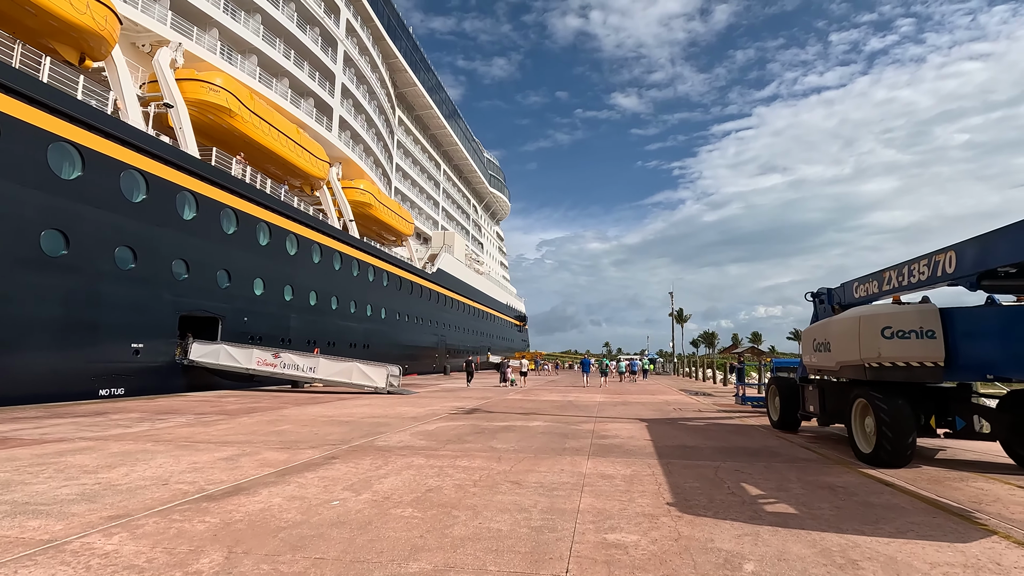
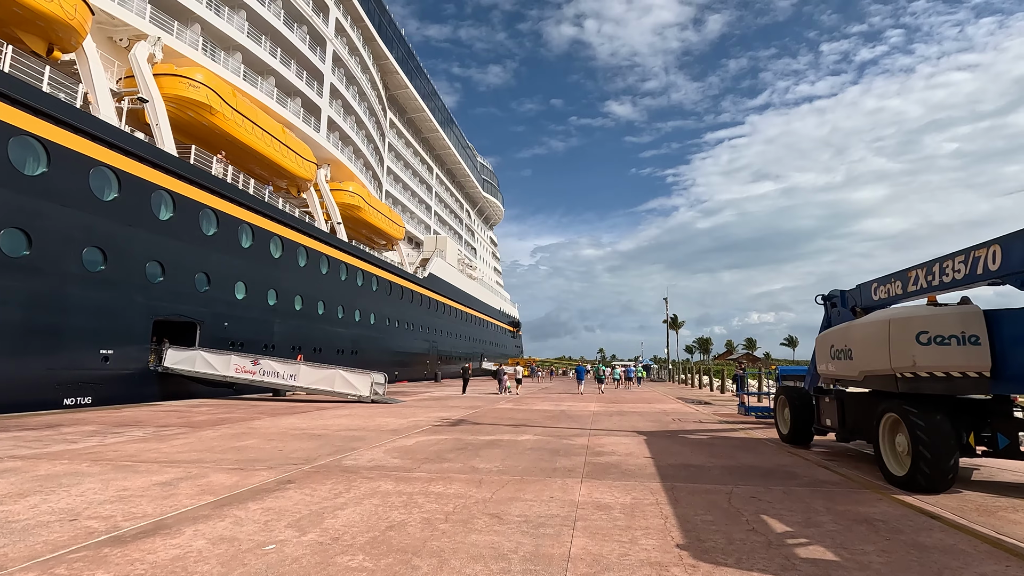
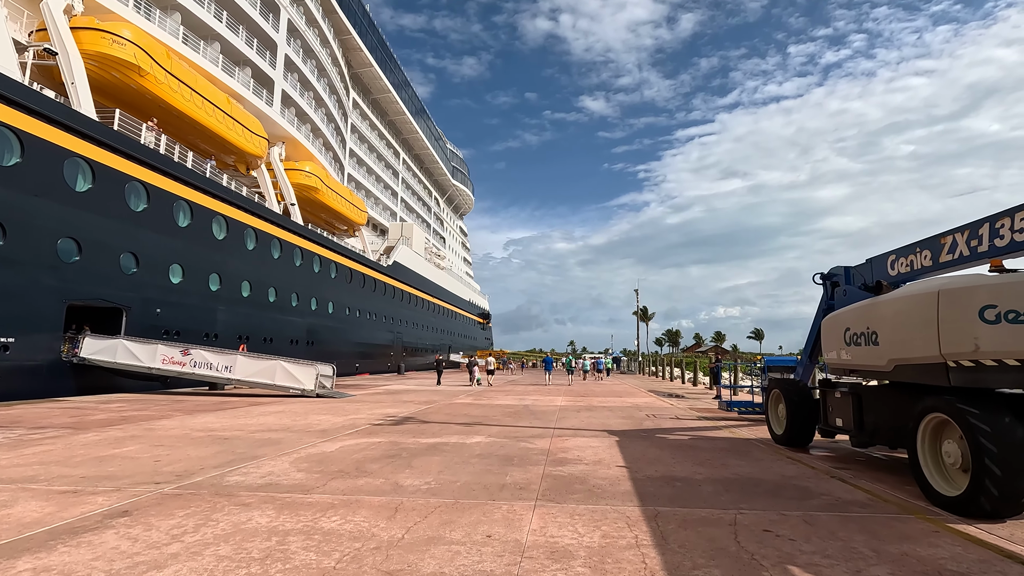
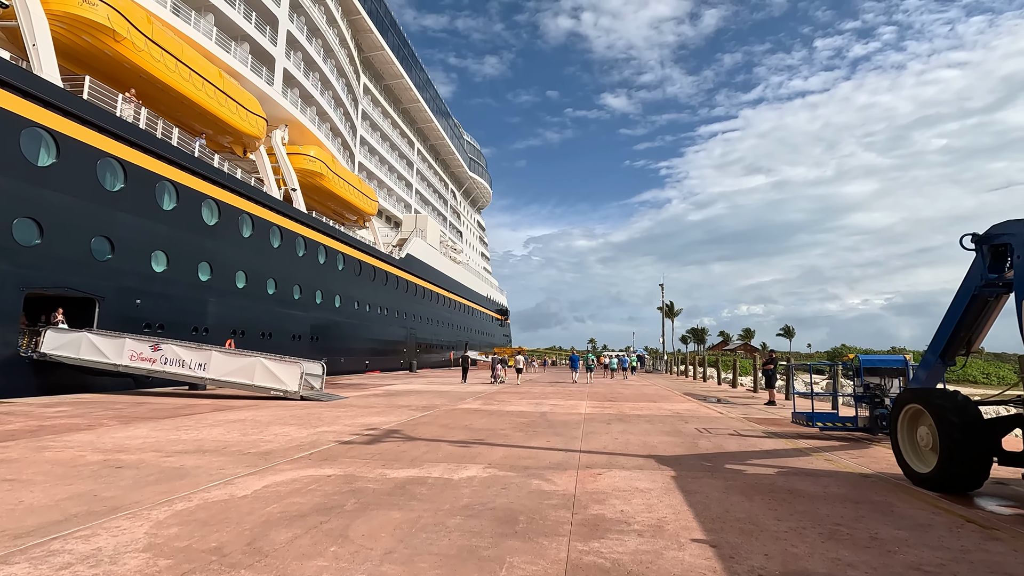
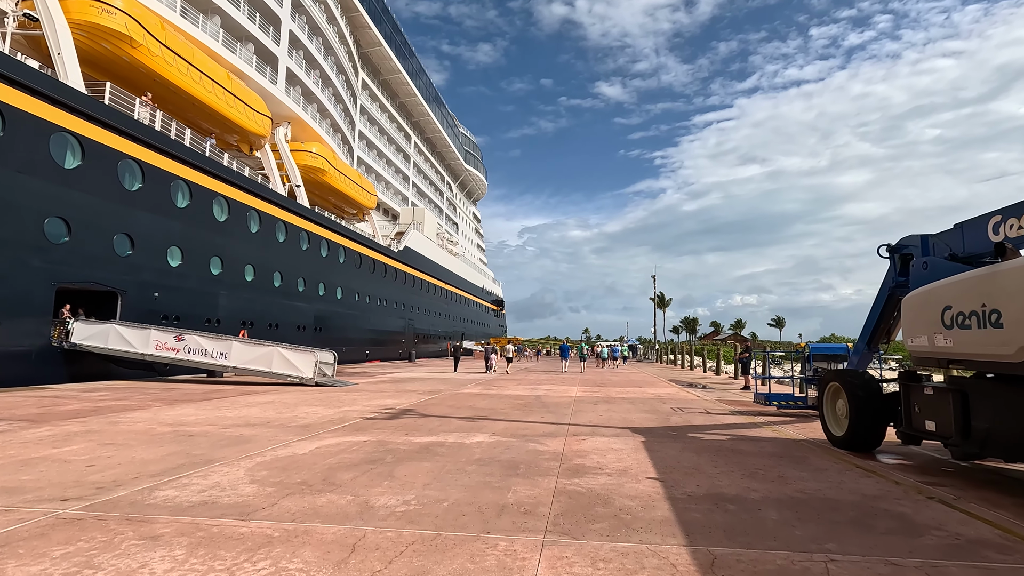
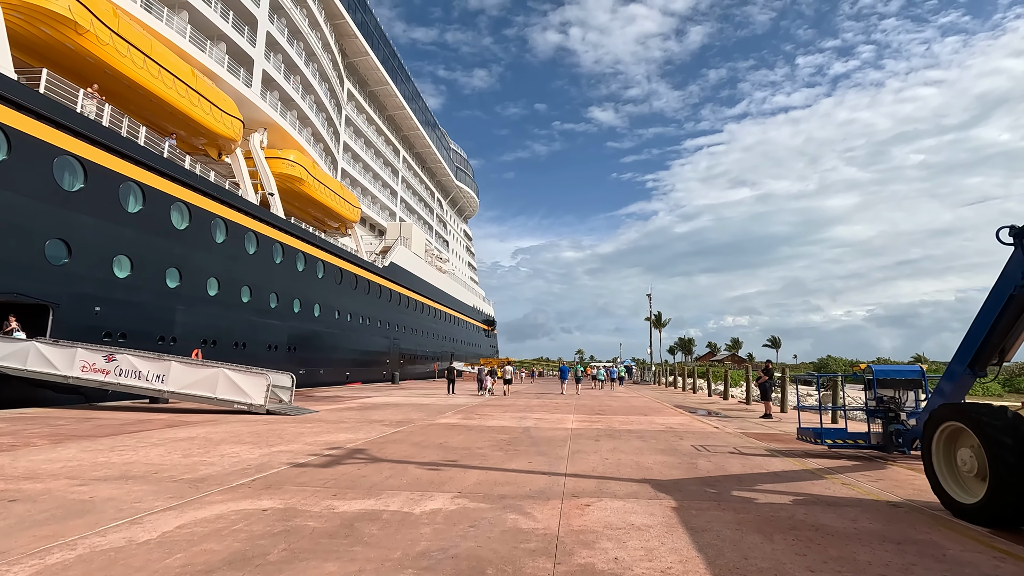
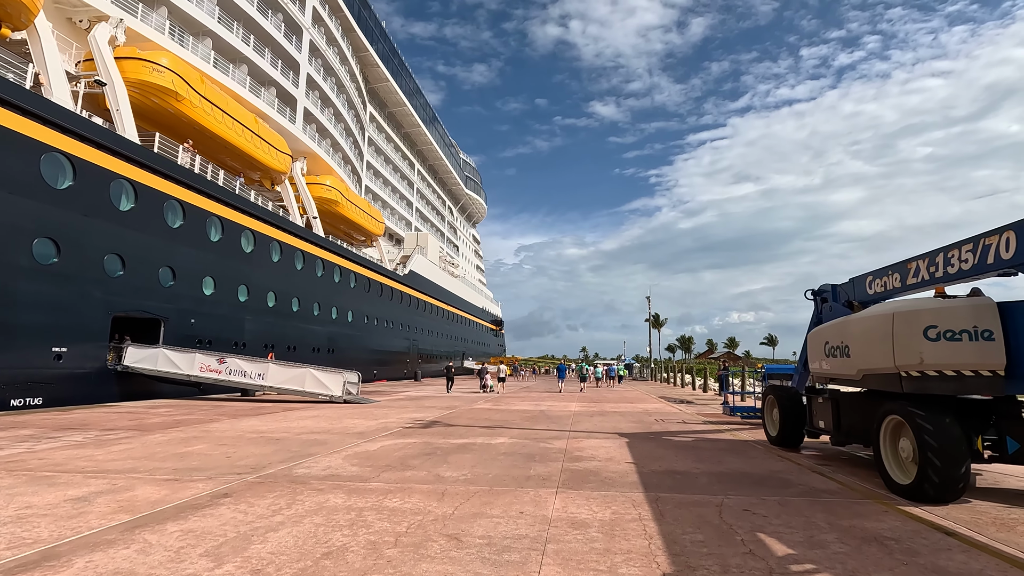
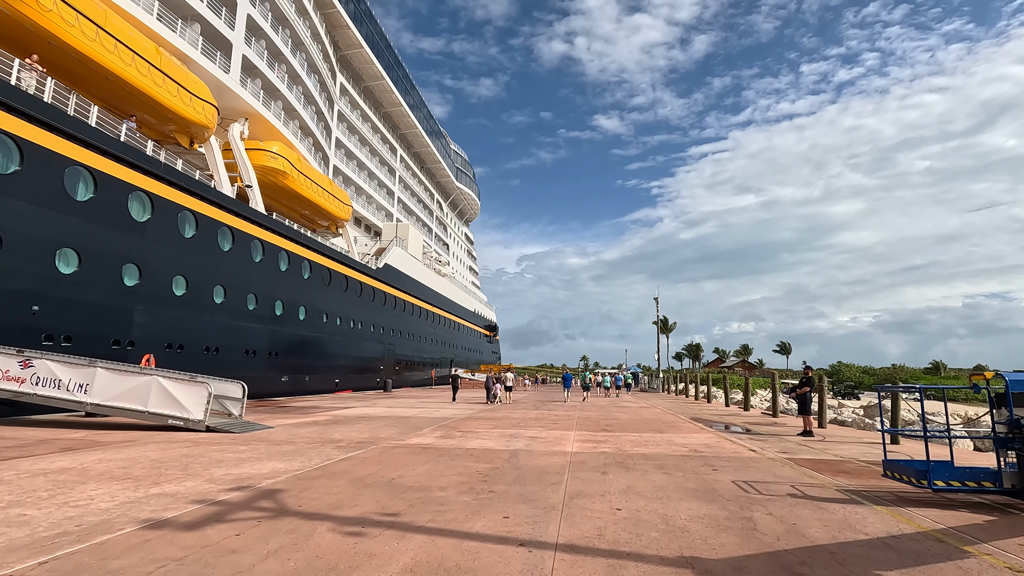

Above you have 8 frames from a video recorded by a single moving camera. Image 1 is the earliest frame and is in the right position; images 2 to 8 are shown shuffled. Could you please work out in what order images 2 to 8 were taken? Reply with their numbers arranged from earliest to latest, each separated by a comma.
2, 7, 3, 5, 4, 6, 8
